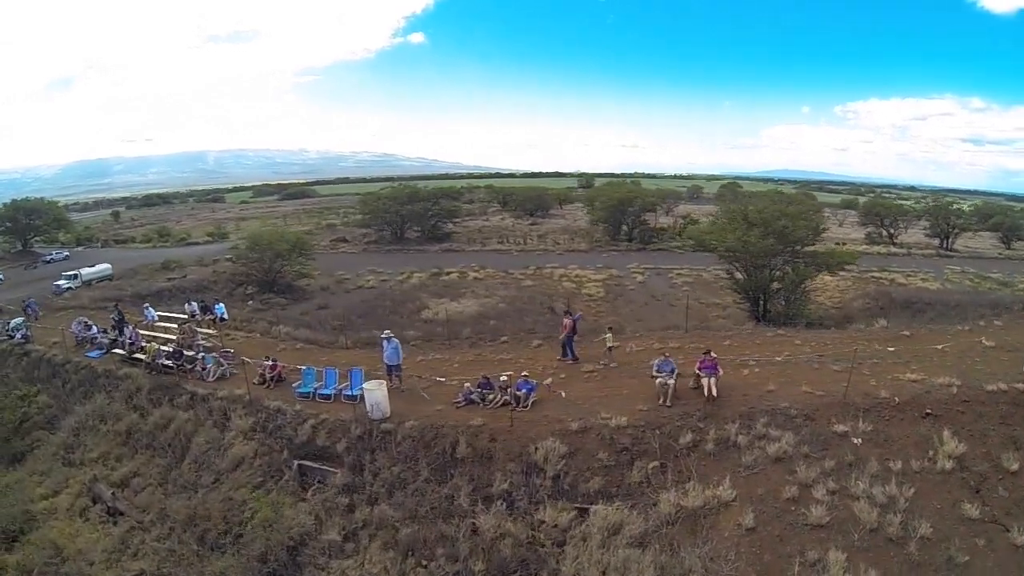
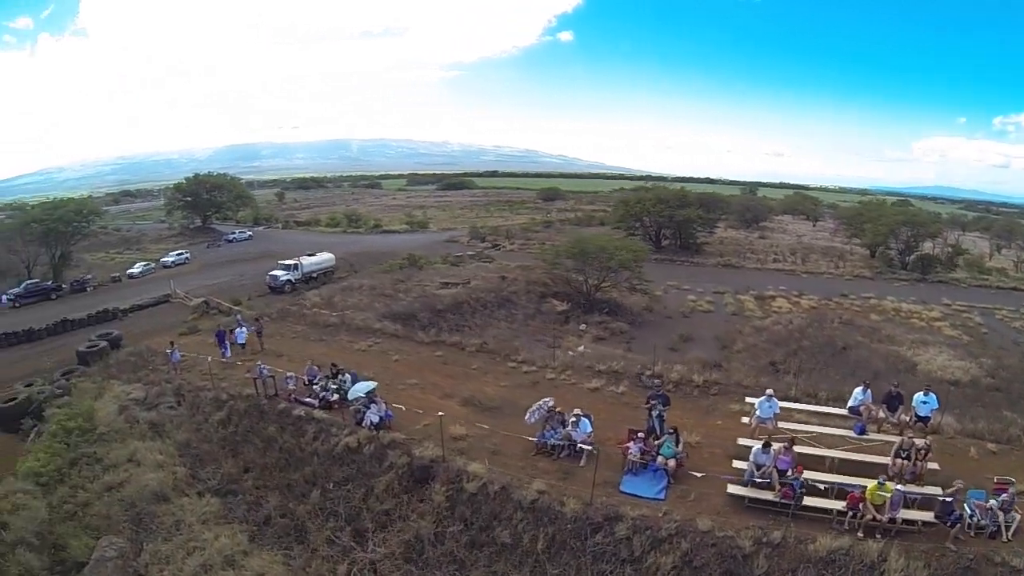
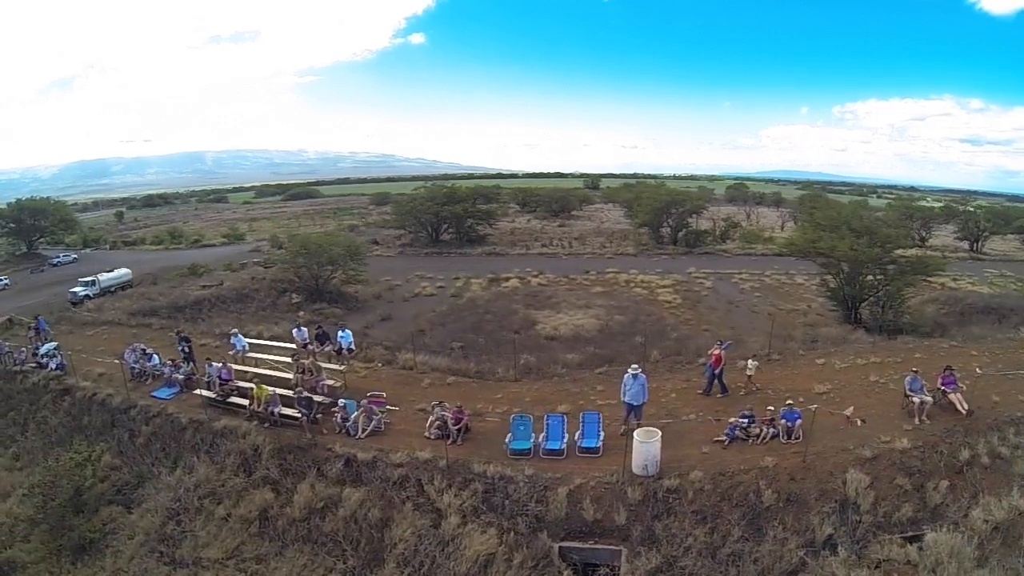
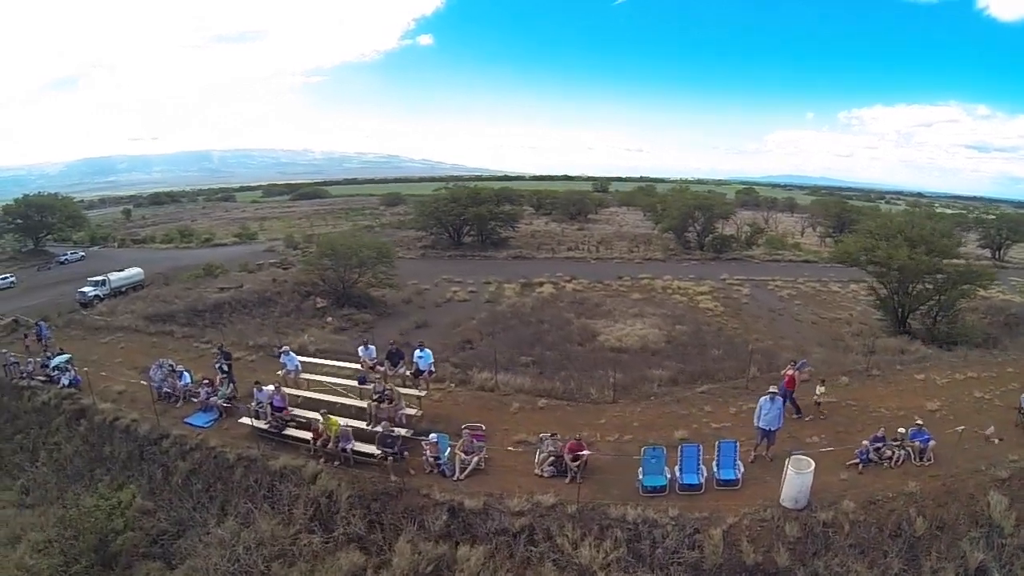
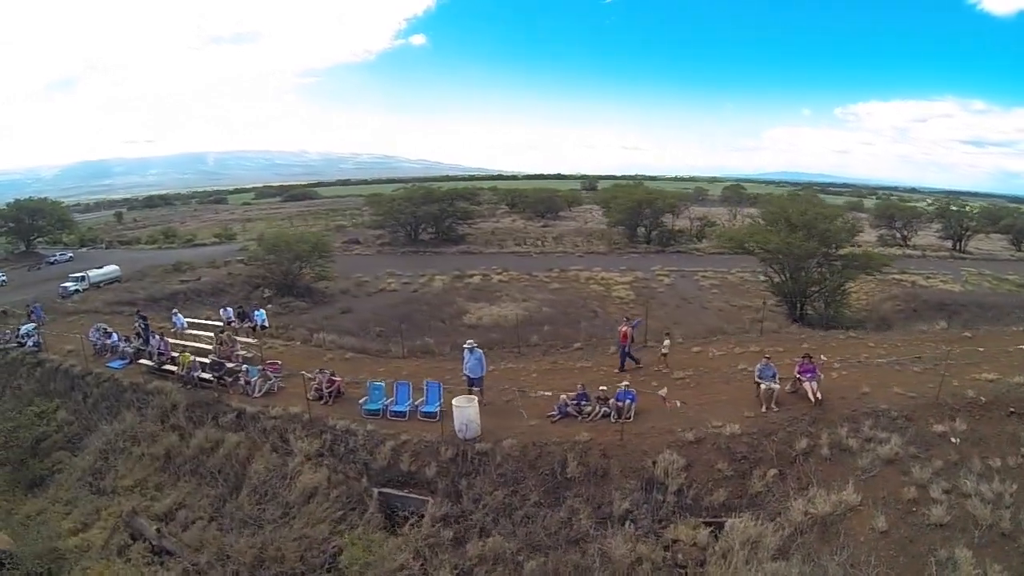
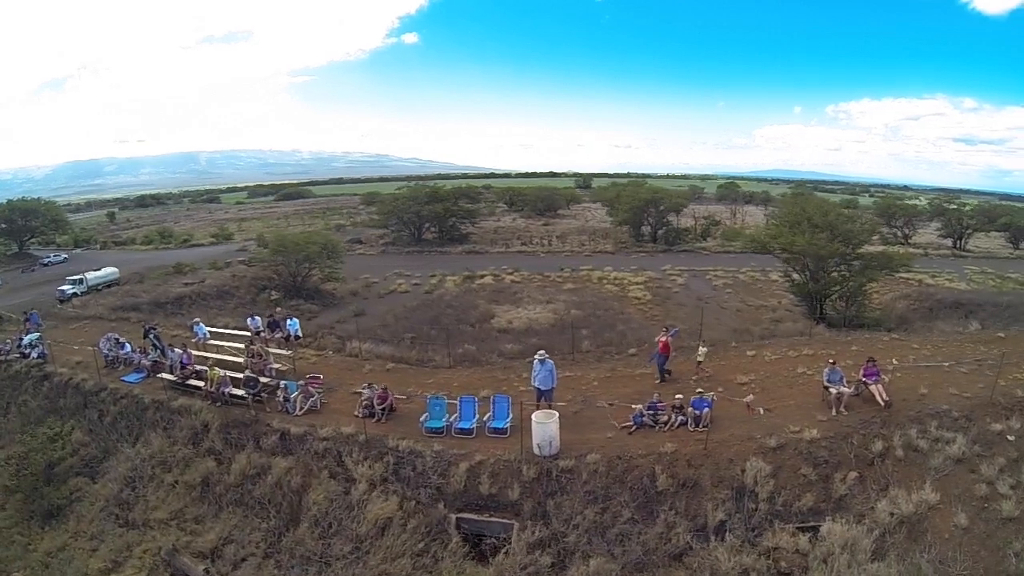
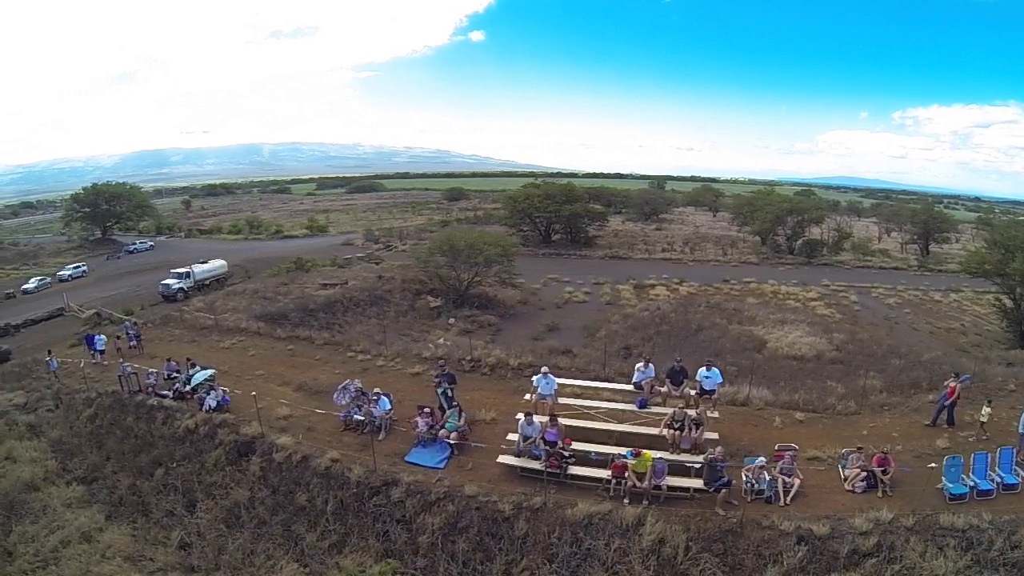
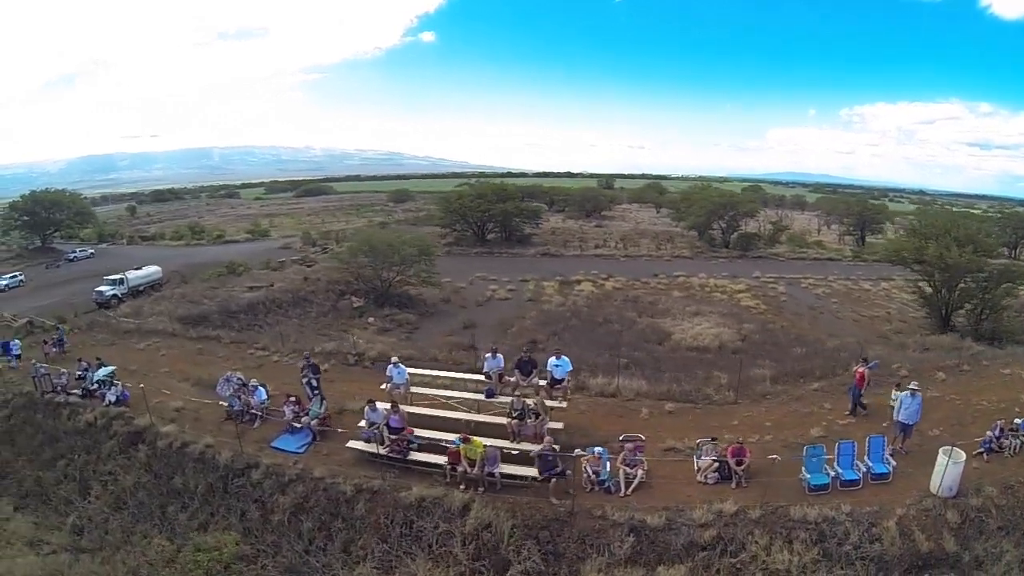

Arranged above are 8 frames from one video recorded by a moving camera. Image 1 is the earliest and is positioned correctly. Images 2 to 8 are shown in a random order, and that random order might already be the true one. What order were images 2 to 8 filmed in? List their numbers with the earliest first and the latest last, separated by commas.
5, 6, 3, 4, 8, 7, 2
